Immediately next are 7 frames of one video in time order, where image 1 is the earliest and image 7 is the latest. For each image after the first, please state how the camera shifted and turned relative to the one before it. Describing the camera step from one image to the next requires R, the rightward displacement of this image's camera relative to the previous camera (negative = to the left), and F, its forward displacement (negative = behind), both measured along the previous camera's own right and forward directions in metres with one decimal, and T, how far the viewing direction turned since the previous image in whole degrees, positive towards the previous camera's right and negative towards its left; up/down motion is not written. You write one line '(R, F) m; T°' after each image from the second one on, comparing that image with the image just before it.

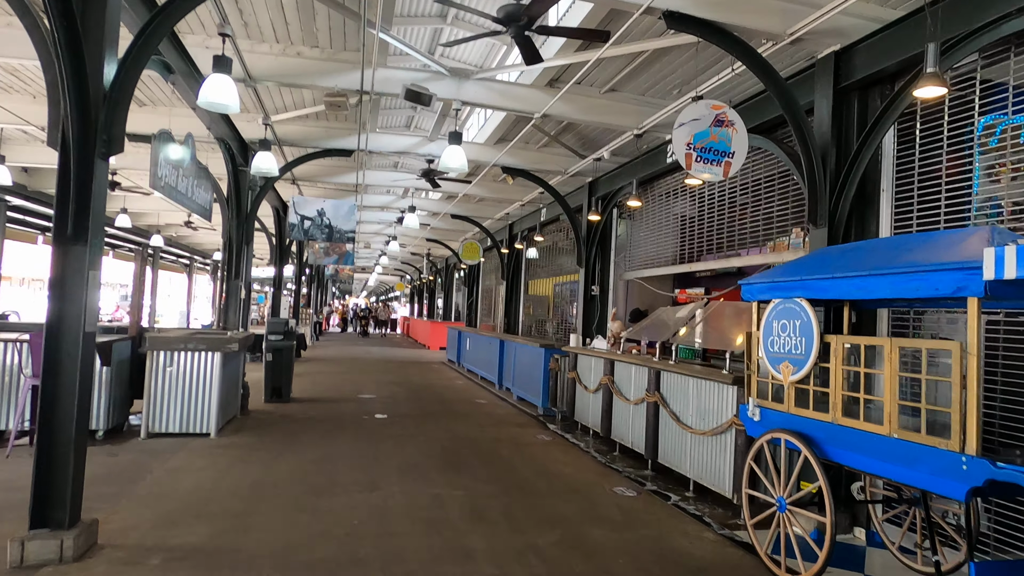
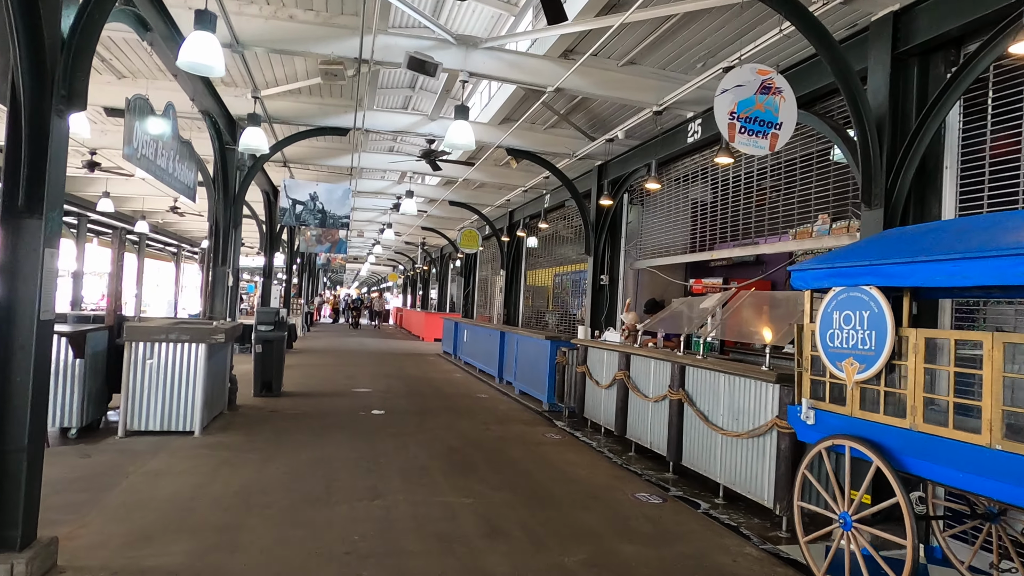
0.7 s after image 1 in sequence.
(-0.2, +0.5) m; +1°
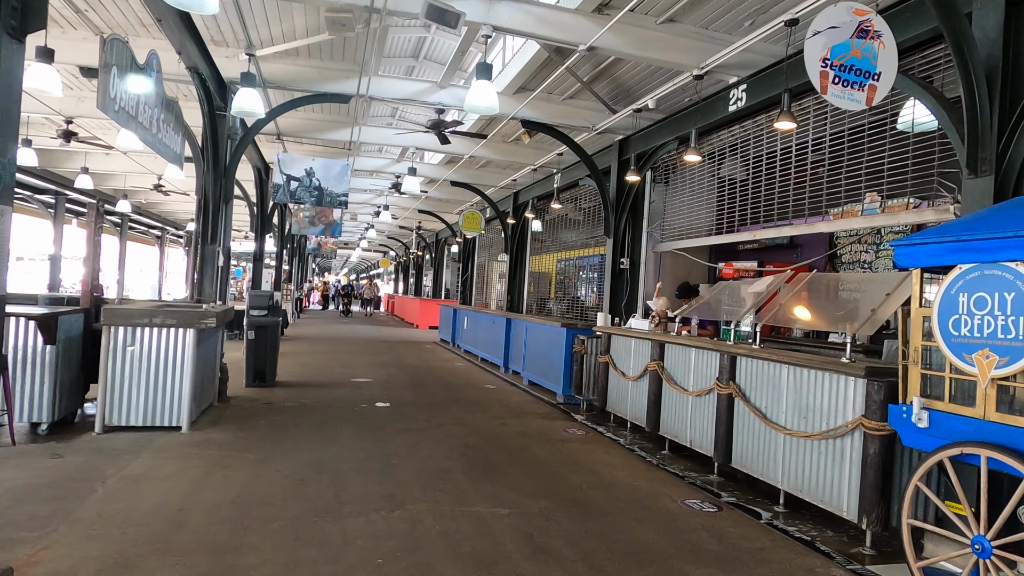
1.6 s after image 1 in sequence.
(-0.4, +0.7) m; +1°
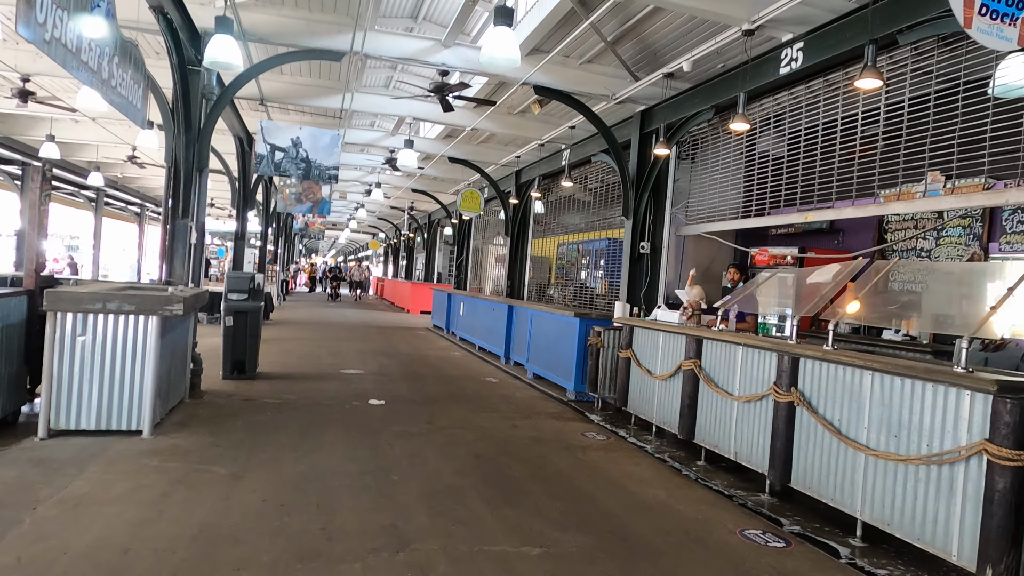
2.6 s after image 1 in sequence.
(-0.2, +0.8) m; +1°
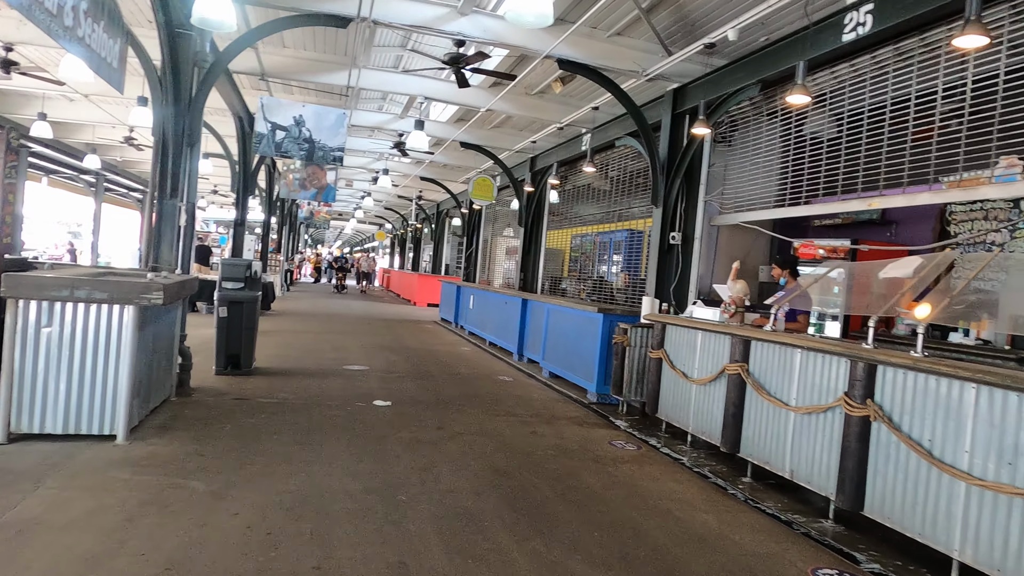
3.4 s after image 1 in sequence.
(-0.1, +0.6) m; 0°
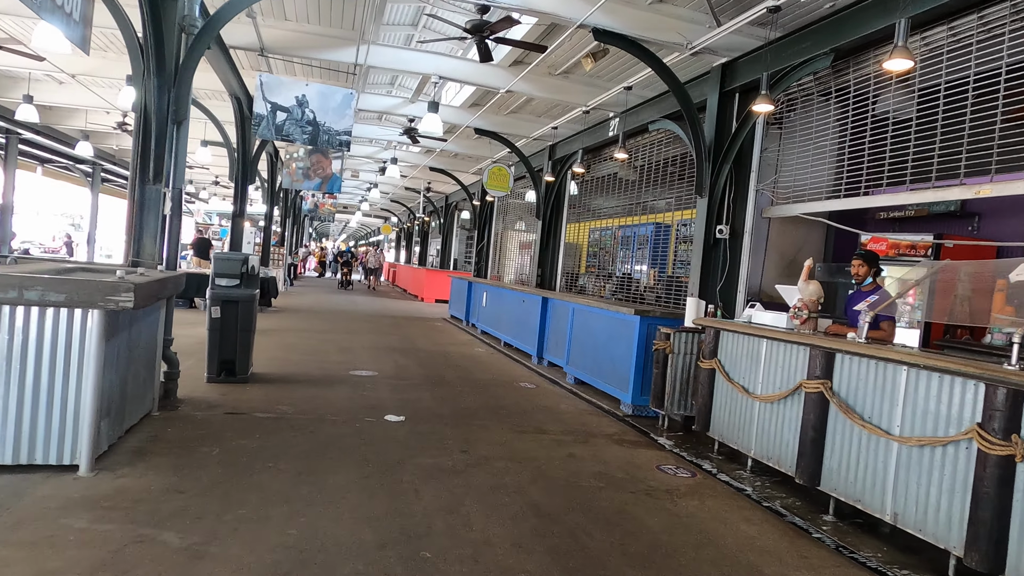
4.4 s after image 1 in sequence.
(-0.2, +0.8) m; 0°
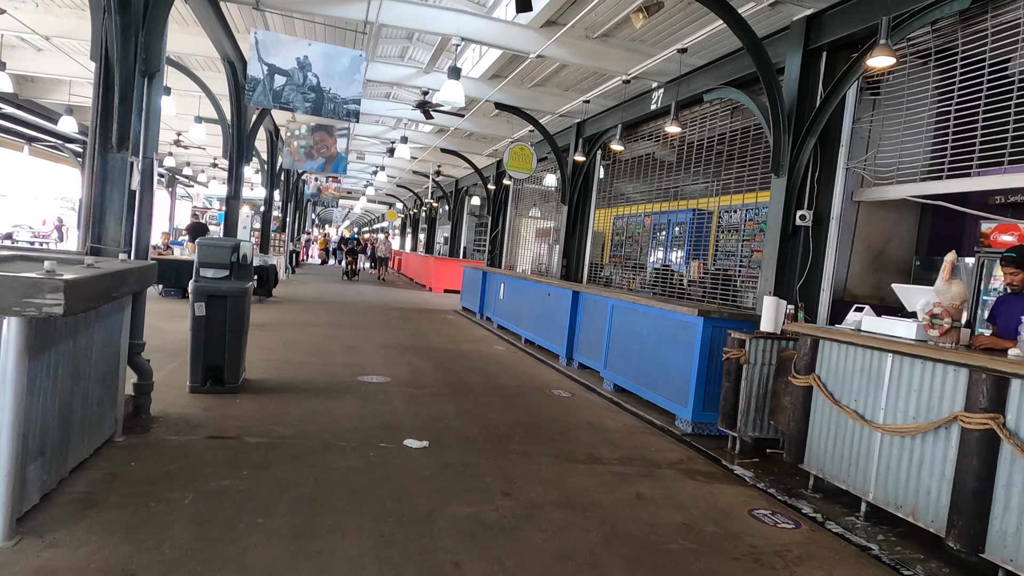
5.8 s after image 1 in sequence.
(-0.3, +1.0) m; 0°
